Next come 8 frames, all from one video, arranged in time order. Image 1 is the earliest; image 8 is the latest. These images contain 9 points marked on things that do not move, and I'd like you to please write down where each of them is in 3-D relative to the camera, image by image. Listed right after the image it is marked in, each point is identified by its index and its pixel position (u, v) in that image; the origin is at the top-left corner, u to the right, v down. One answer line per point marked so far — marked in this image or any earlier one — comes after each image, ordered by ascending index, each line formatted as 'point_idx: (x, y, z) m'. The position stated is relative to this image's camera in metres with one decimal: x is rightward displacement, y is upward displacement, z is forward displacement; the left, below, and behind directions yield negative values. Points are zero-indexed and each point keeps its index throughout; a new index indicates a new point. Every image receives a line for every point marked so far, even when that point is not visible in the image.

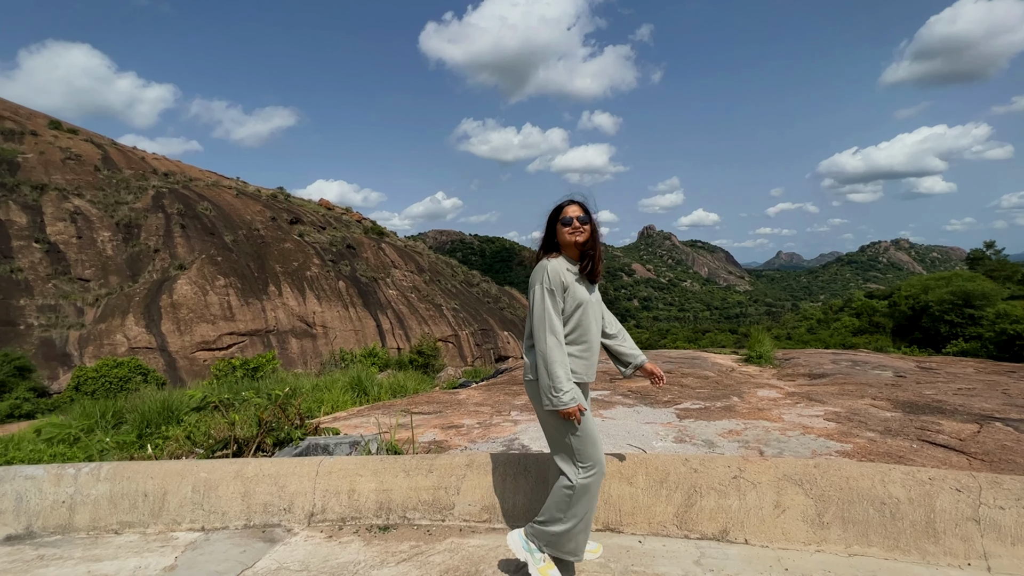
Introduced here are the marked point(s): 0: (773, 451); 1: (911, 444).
0: (+1.6, -1.0, +3.0) m
1: (+2.7, -1.1, +3.2) m
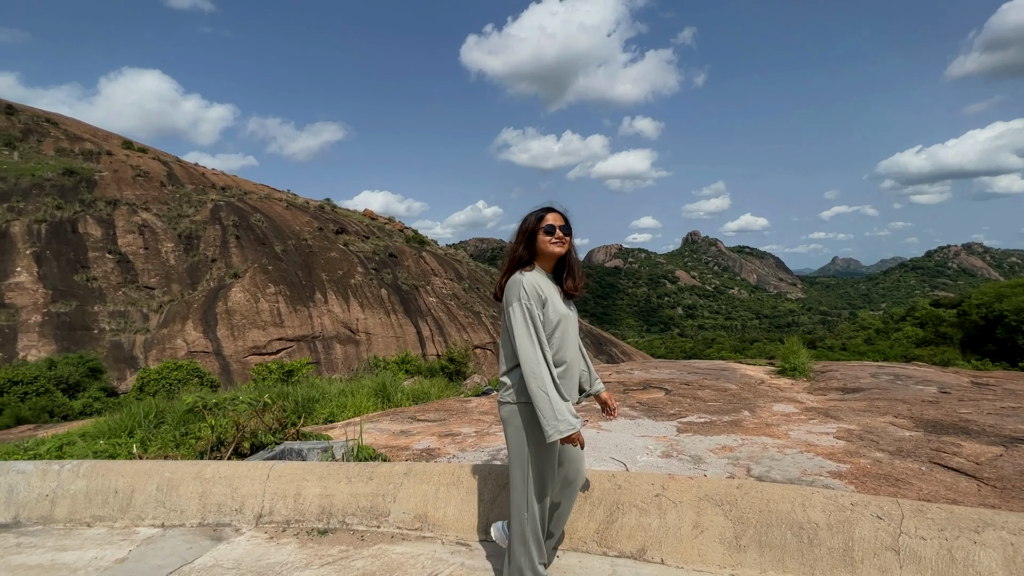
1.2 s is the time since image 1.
0: (+1.5, -1.1, +2.9) m
1: (+2.6, -1.1, +3.0) m
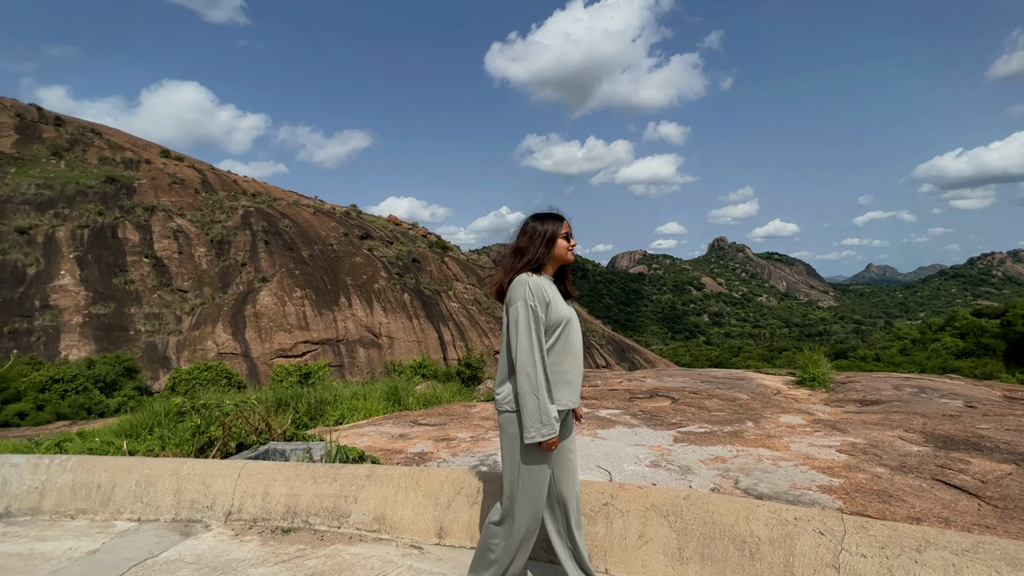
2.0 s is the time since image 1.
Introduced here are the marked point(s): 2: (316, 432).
0: (+1.4, -1.1, +2.8) m
1: (+2.5, -1.2, +2.9) m
2: (-2.1, -1.5, +5.0) m
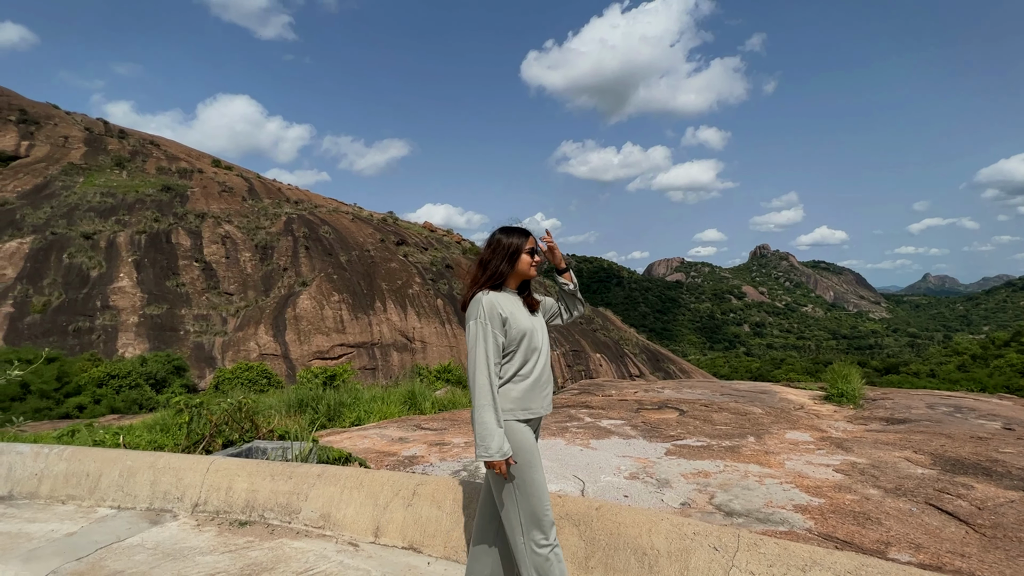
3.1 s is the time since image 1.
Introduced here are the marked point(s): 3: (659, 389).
0: (+1.2, -1.2, +2.8) m
1: (+2.3, -1.3, +2.7) m
2: (-2.1, -1.6, +5.2) m
3: (+2.8, -1.9, +9.0) m
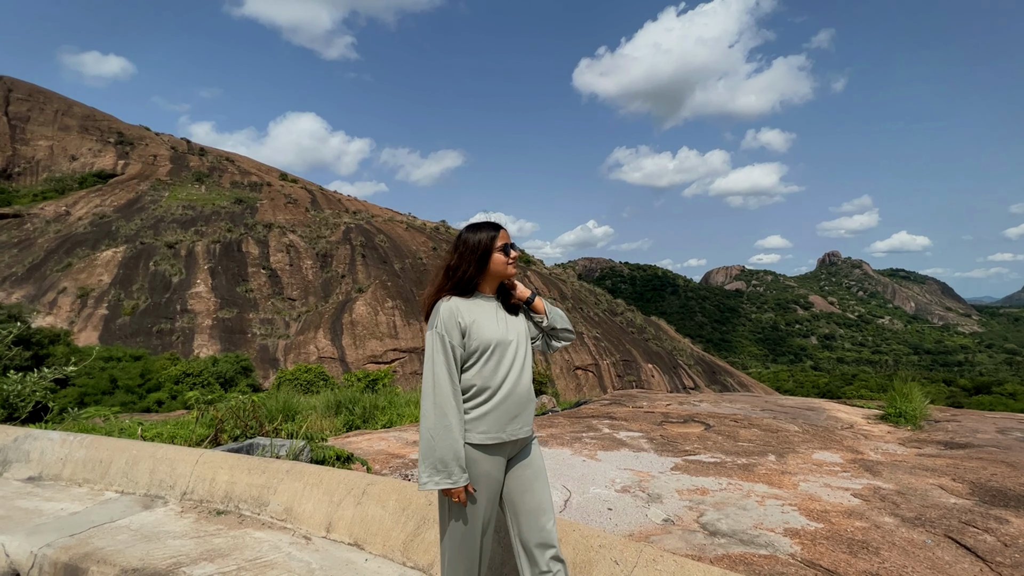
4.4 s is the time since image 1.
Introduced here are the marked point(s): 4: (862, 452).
0: (+1.1, -1.3, +2.7) m
1: (+2.2, -1.3, +2.5) m
2: (-1.9, -1.7, +5.4) m
3: (+3.4, -2.1, +8.6) m
4: (+3.6, -1.7, +4.8) m
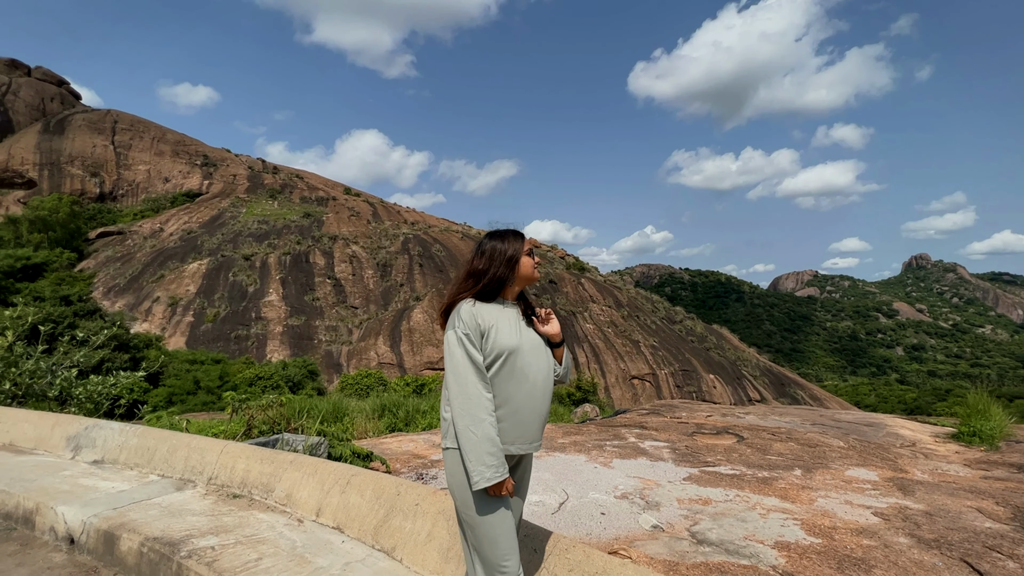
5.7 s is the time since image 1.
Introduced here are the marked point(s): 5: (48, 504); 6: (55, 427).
0: (+1.1, -1.3, +2.7) m
1: (+2.1, -1.4, +2.4) m
2: (-1.6, -1.8, +5.7) m
3: (+4.0, -2.2, +8.3) m
4: (+3.8, -1.8, +4.5) m
5: (-2.4, -1.1, +2.4) m
6: (-3.6, -1.1, +3.7) m
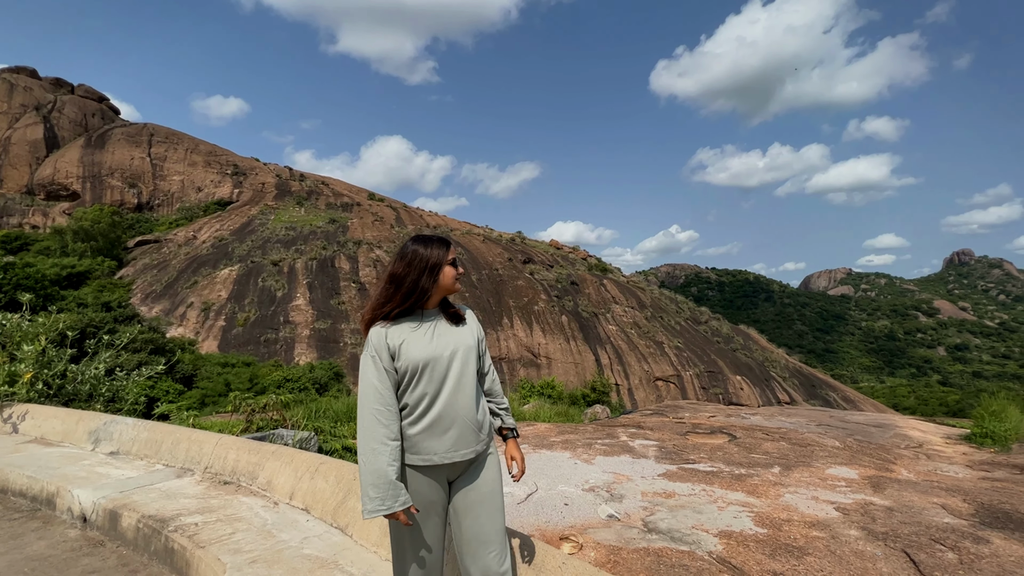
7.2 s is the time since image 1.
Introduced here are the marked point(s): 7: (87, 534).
0: (+0.9, -1.4, +2.8) m
1: (+1.9, -1.4, +2.5) m
2: (-1.6, -1.9, +6.0) m
3: (+4.1, -2.2, +8.3) m
4: (+3.7, -1.8, +4.5) m
5: (-2.6, -1.2, +2.8) m
6: (-3.7, -1.2, +4.1) m
7: (-2.3, -1.3, +2.5) m
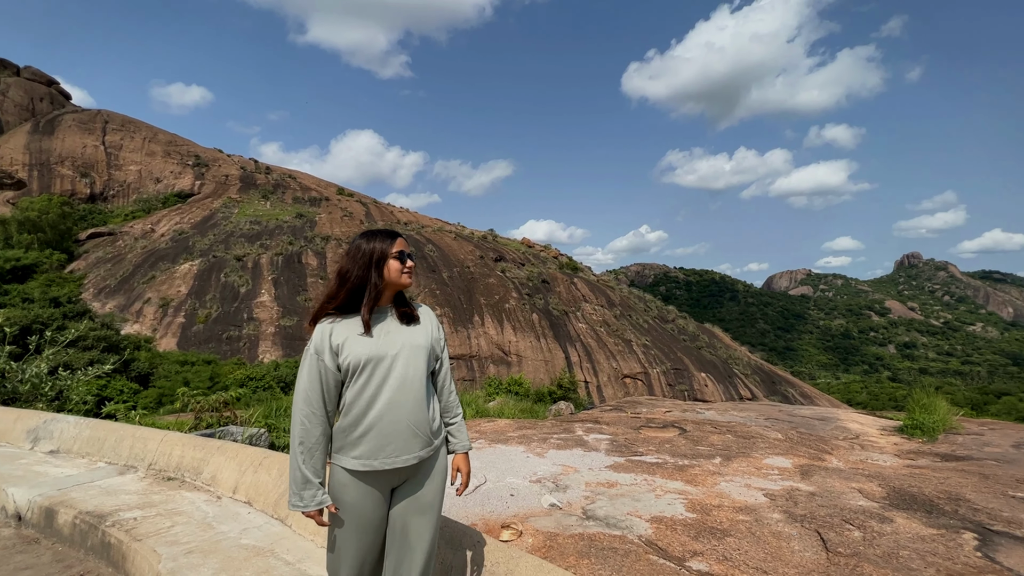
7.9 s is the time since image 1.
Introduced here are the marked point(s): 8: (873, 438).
0: (+0.6, -1.4, +3.0) m
1: (+1.6, -1.4, +2.7) m
2: (-2.1, -1.8, +6.0) m
3: (+3.4, -2.2, +8.7) m
4: (+3.2, -1.8, +4.8) m
5: (-2.9, -1.2, +2.7) m
6: (-4.1, -1.1, +3.9) m
7: (-2.6, -1.3, +2.5) m
8: (+5.5, -2.3, +7.3) m
